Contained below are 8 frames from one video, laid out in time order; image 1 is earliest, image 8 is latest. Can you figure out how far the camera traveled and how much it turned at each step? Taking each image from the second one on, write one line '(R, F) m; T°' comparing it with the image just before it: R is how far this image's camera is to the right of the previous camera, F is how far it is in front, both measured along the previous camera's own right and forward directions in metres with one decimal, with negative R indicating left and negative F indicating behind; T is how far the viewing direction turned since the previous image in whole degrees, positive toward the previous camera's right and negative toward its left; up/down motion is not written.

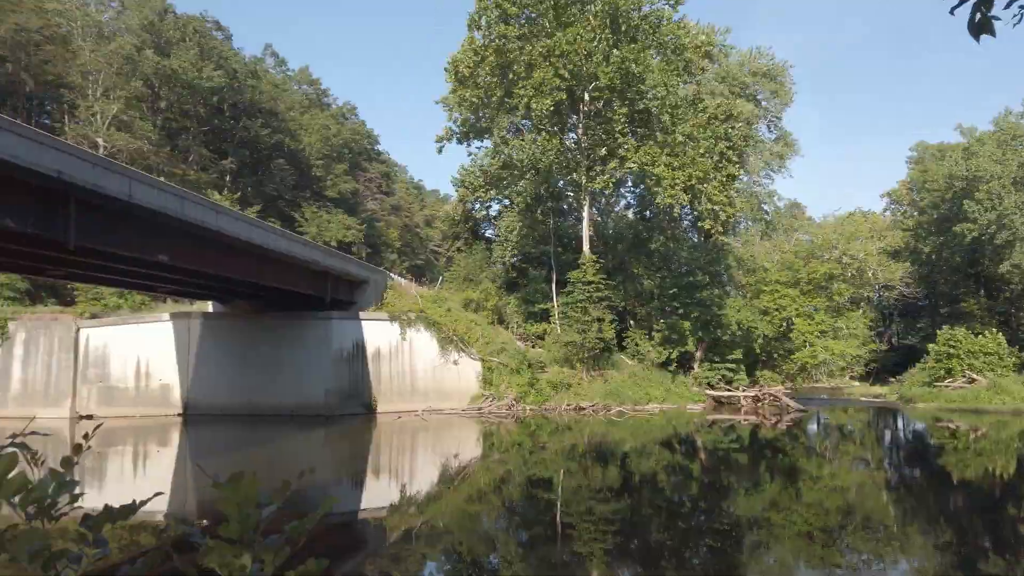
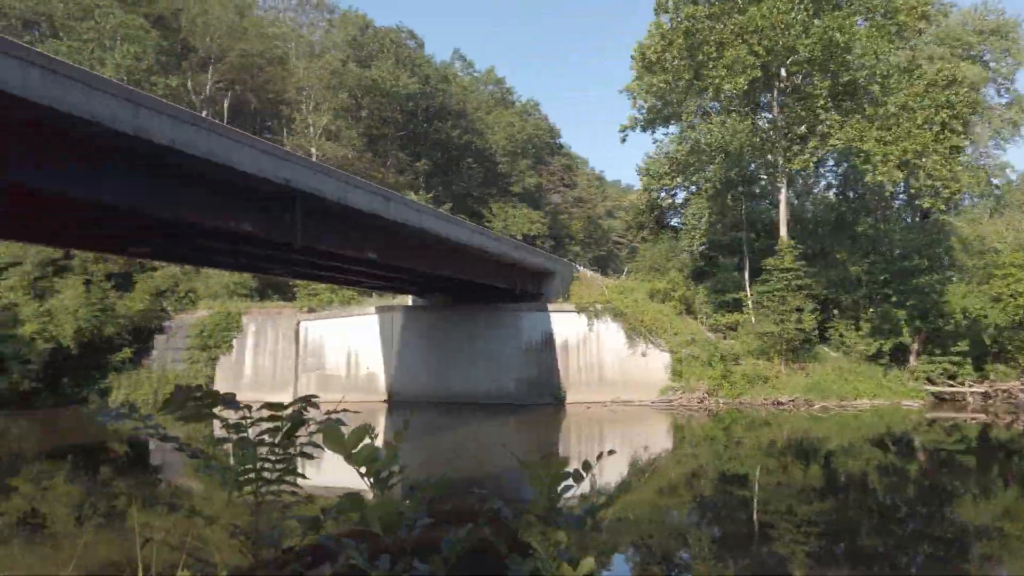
(-0.1, +0.1) m; -14°
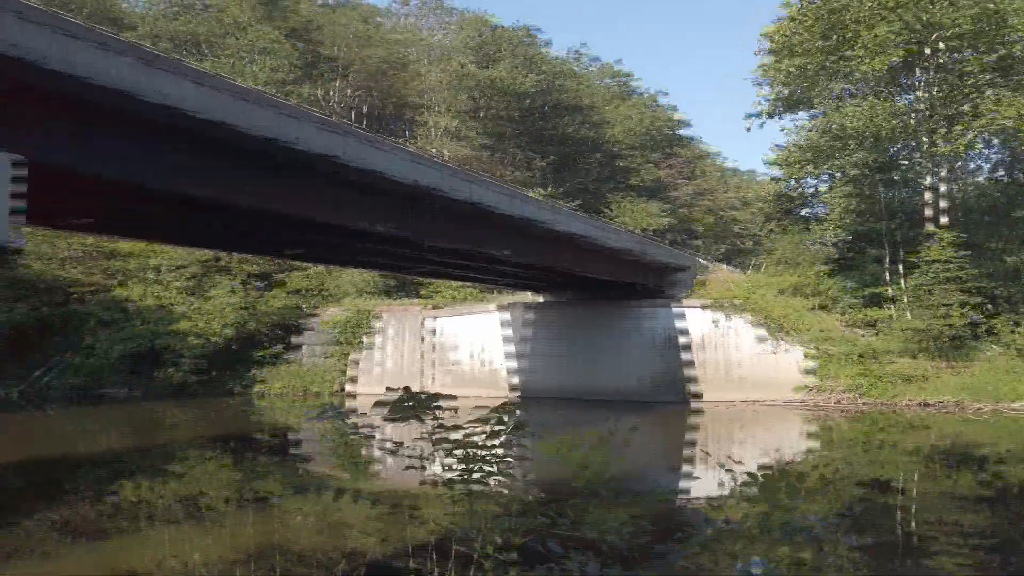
(-0.2, 0.0) m; -9°
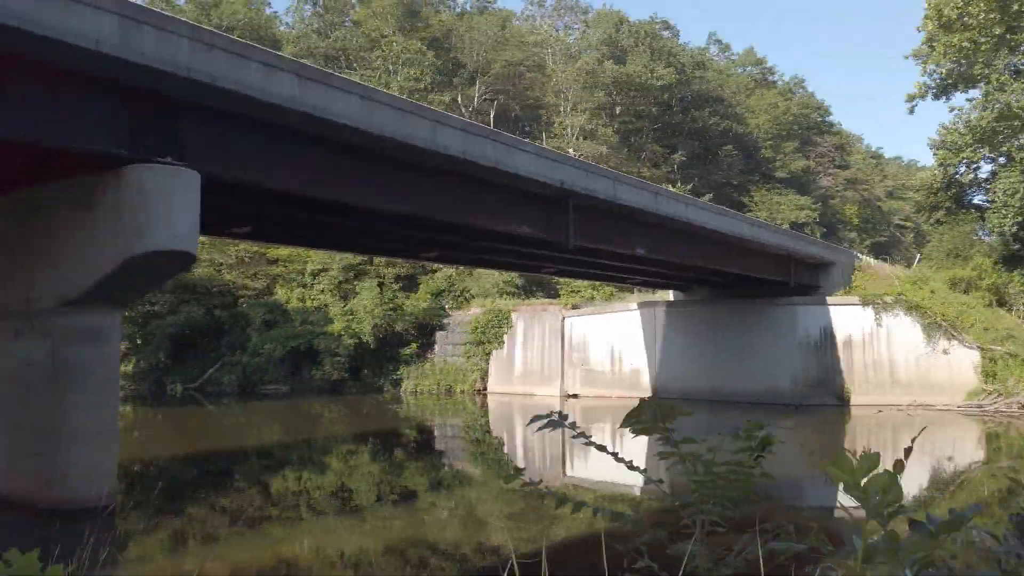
(-0.1, +0.1) m; -10°
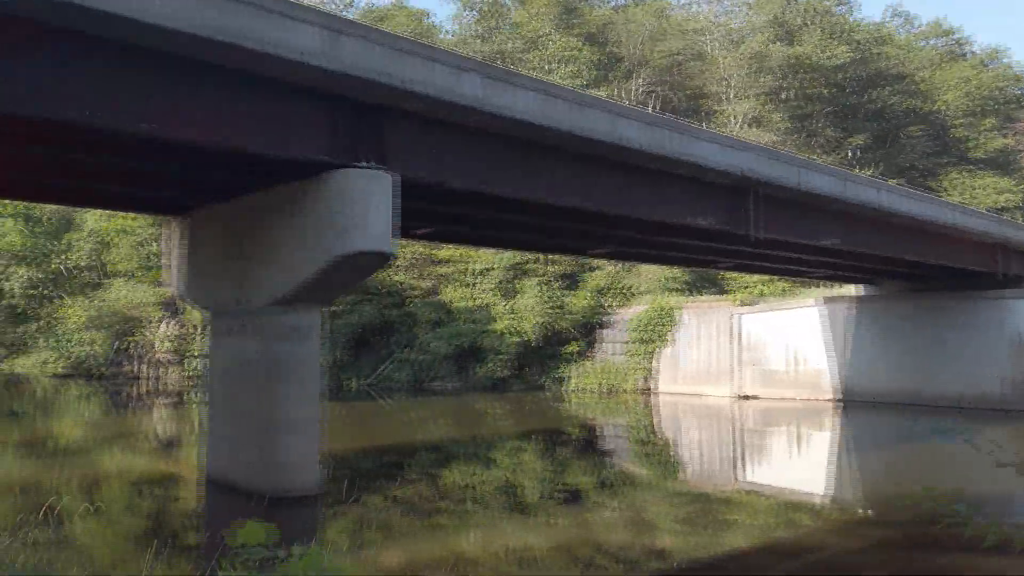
(-0.4, +0.2) m; -11°
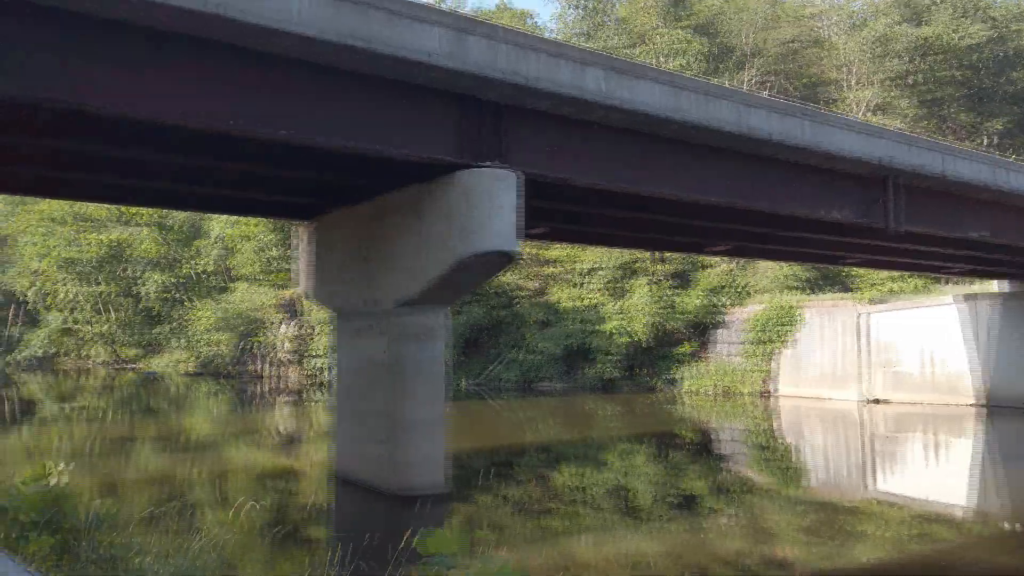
(-0.3, +0.2) m; -8°
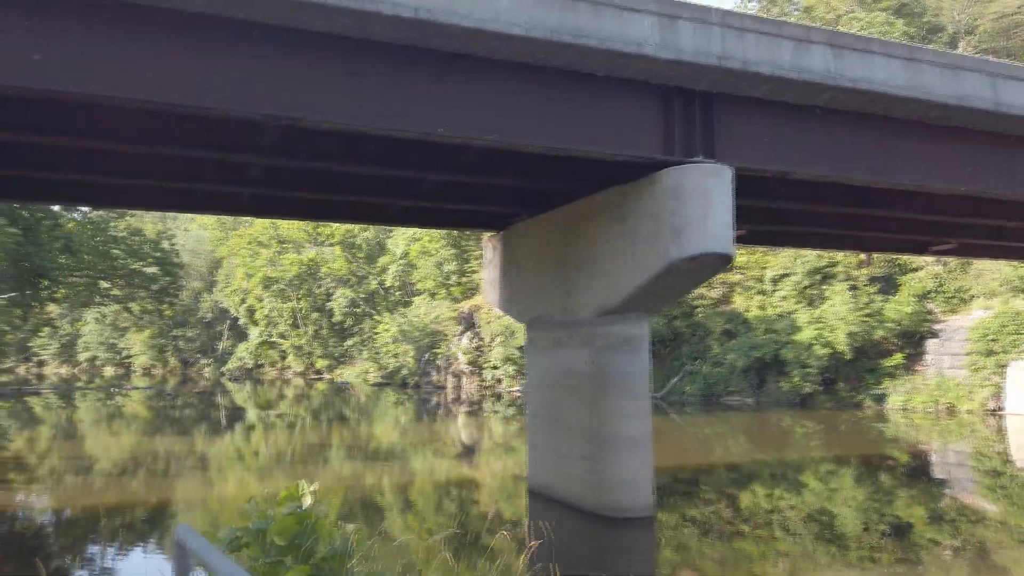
(-0.5, +0.5) m; -12°
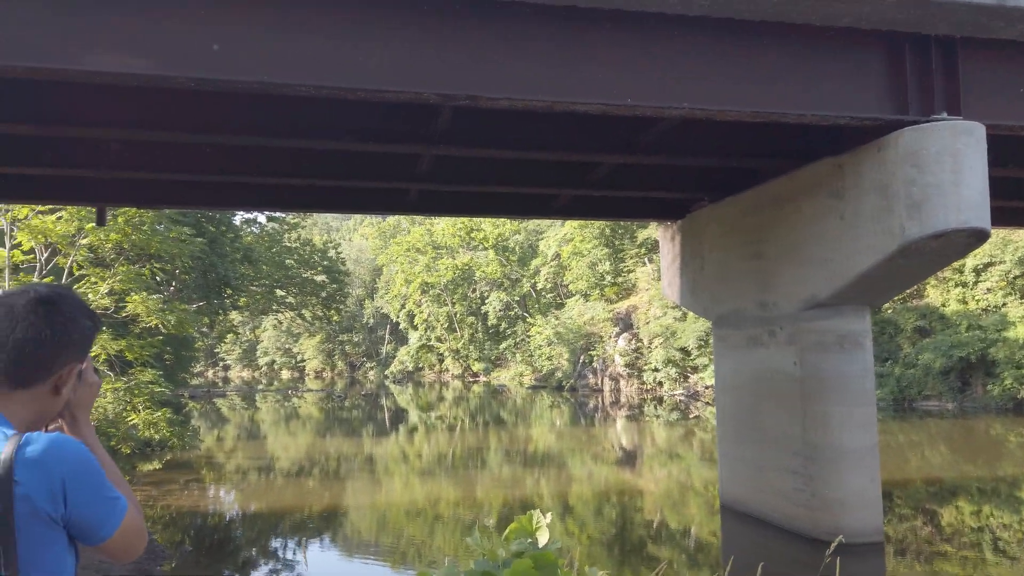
(-0.4, +0.7) m; -11°
